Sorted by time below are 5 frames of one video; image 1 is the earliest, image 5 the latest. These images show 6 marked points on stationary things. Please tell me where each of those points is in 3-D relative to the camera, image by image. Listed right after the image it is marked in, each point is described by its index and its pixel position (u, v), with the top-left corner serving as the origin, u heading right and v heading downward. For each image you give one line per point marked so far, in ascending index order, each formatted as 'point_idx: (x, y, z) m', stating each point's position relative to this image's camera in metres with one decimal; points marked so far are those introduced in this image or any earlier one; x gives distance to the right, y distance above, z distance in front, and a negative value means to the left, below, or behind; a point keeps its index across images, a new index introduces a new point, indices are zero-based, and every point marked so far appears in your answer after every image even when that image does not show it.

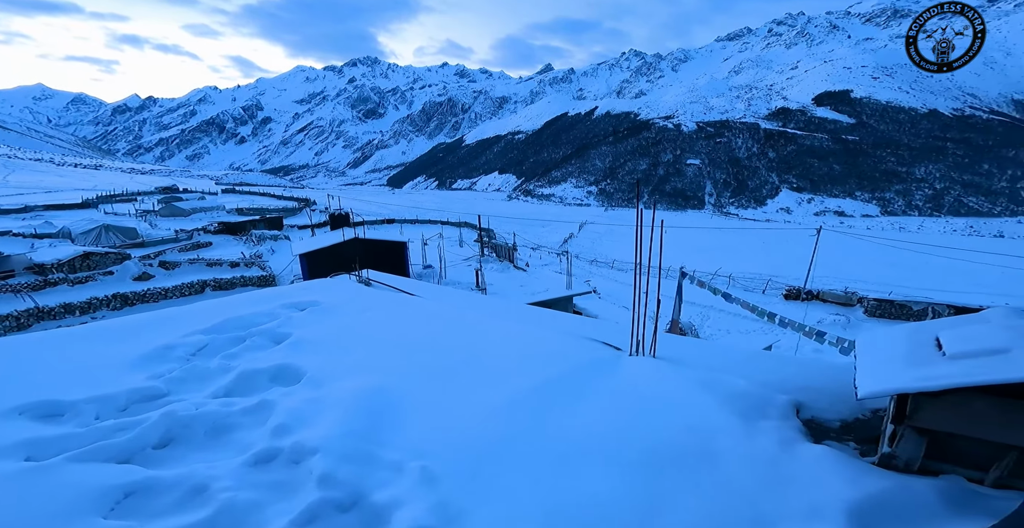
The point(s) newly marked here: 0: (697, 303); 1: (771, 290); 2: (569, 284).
0: (+8.0, -1.7, +20.0) m
1: (+11.0, -1.1, +20.2) m
2: (+2.5, -0.8, +18.8) m
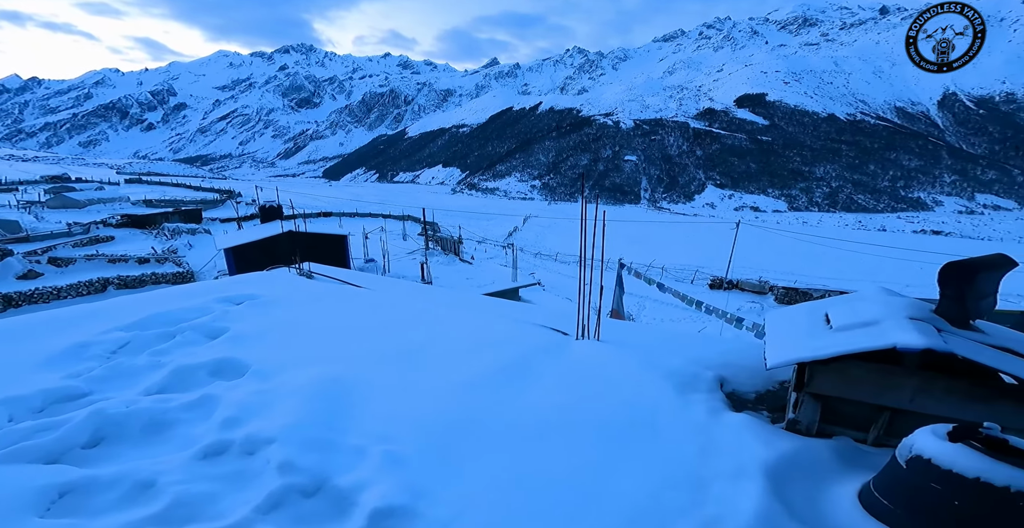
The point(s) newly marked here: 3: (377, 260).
0: (+5.5, -1.3, +20.9) m
1: (+8.5, -0.7, +21.3) m
2: (+0.1, -0.5, +19.3) m
3: (-6.2, +0.1, +20.5) m
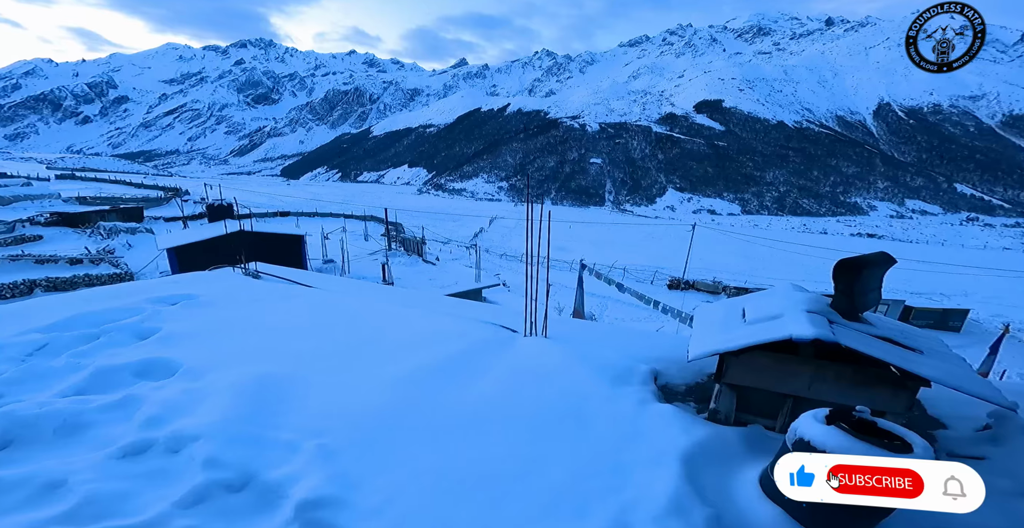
0: (+3.9, -1.4, +21.1) m
1: (+6.9, -0.8, +21.7) m
2: (-1.4, -0.6, +19.3) m
3: (-7.8, +0.1, +20.1) m
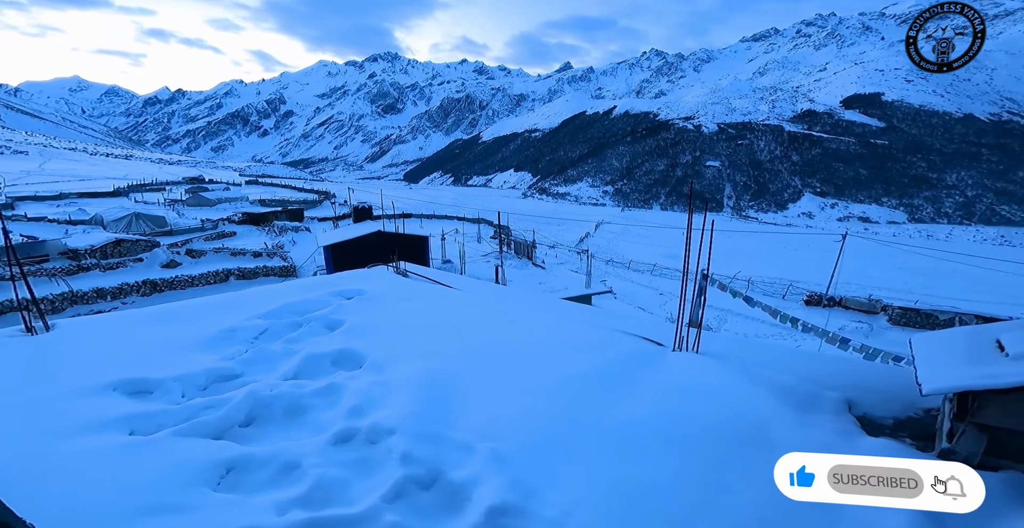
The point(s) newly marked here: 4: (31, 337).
0: (+8.7, -1.8, +19.8) m
1: (+11.8, -1.3, +19.8) m
2: (+3.2, -0.8, +18.9) m
3: (-2.9, +0.1, +20.9) m
4: (-7.9, -1.2, +7.6) m
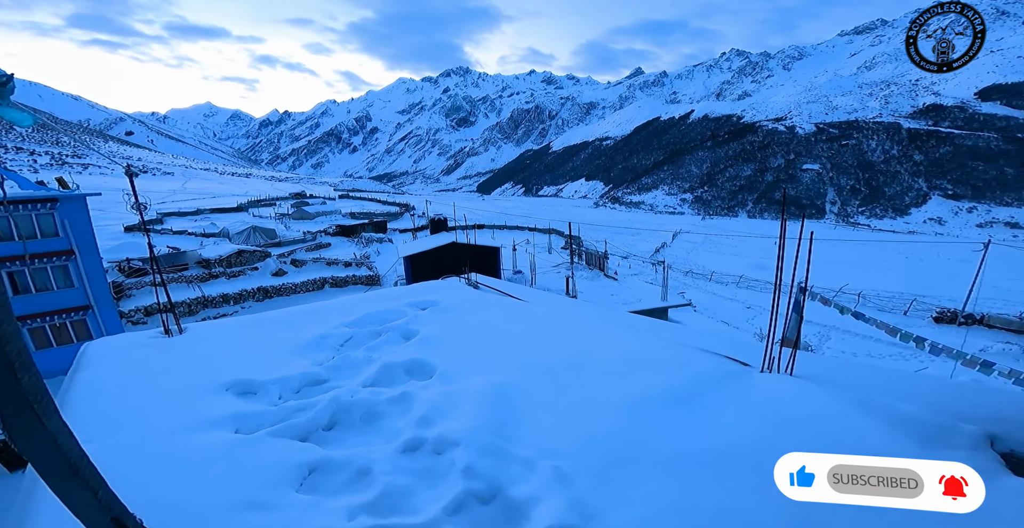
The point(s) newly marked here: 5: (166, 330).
0: (+12.0, -2.2, +18.1) m
1: (+15.0, -1.7, +17.7) m
2: (+6.4, -1.3, +17.9) m
3: (+0.6, -0.4, +20.7) m
4: (-6.0, -1.3, +8.1) m
5: (-6.2, -1.2, +8.3) m
